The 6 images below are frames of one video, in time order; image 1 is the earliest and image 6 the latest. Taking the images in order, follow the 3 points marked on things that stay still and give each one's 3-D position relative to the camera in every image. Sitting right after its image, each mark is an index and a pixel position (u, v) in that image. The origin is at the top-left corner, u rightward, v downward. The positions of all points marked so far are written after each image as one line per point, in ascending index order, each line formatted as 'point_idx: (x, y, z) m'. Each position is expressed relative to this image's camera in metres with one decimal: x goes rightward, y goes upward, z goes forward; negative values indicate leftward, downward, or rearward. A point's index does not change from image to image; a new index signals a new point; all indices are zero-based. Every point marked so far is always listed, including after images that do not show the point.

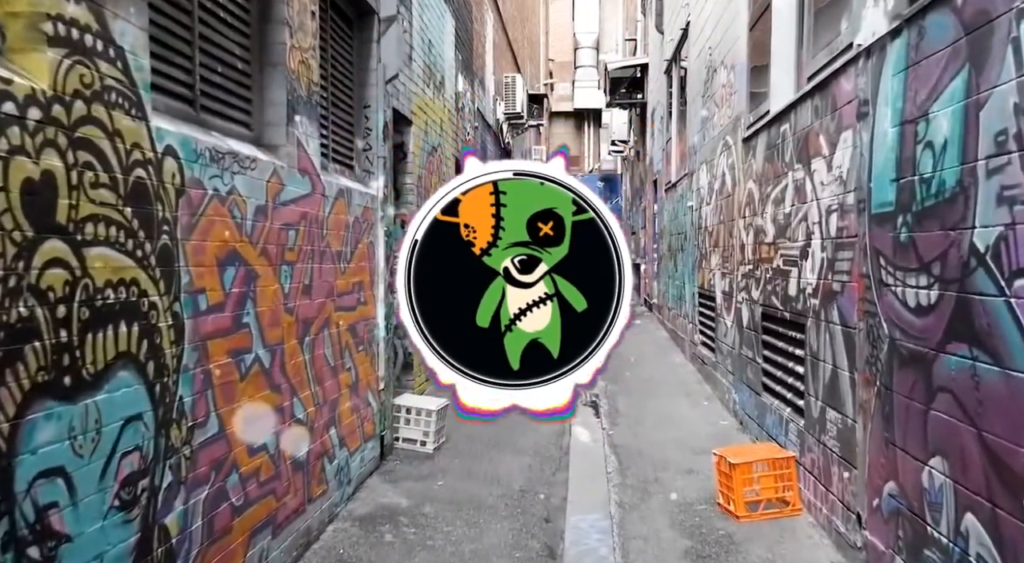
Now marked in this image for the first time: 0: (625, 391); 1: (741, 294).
0: (+1.2, -1.2, +8.6) m
1: (+2.0, -0.1, +6.8) m
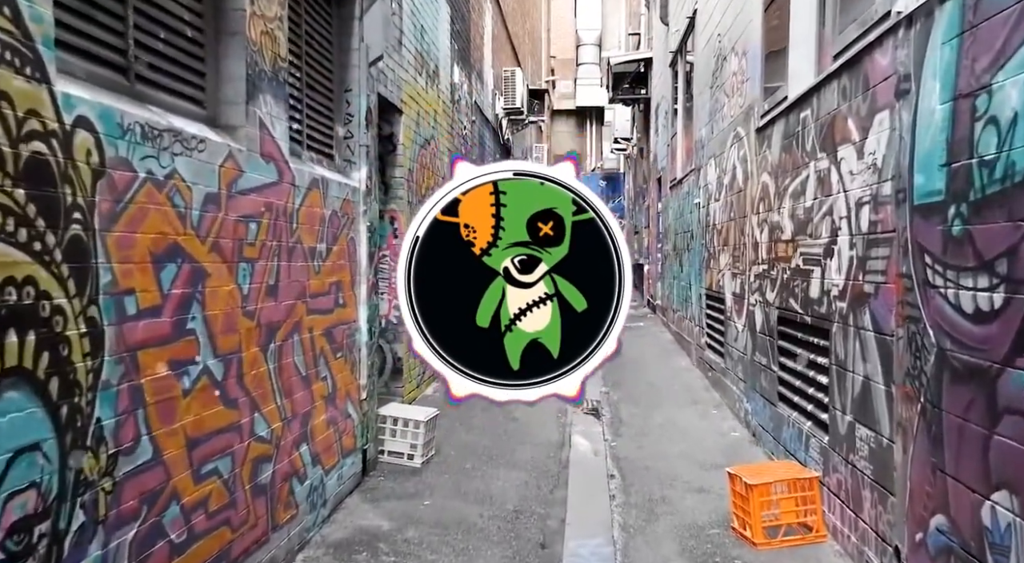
0: (+1.2, -1.2, +8.1) m
1: (+2.0, -0.1, +6.3) m
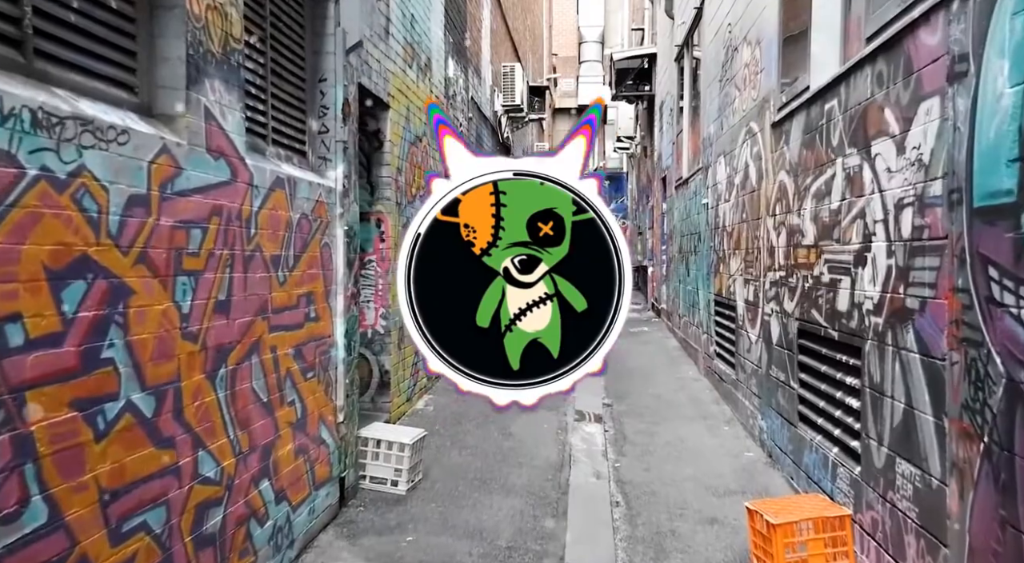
0: (+1.2, -1.3, +7.6) m
1: (+1.9, -0.2, +5.8) m
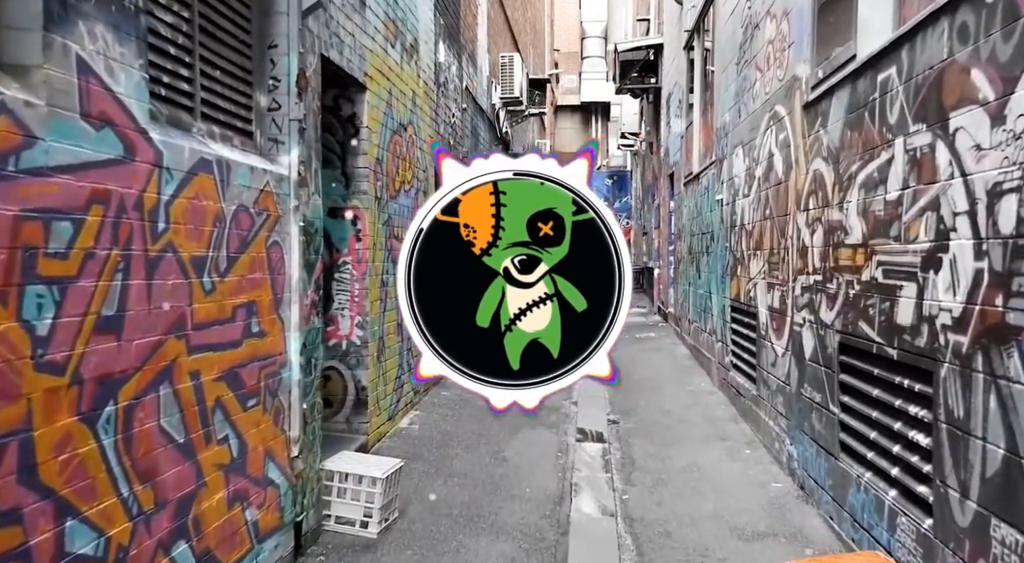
0: (+1.1, -1.3, +6.9) m
1: (+1.9, -0.2, +5.1) m
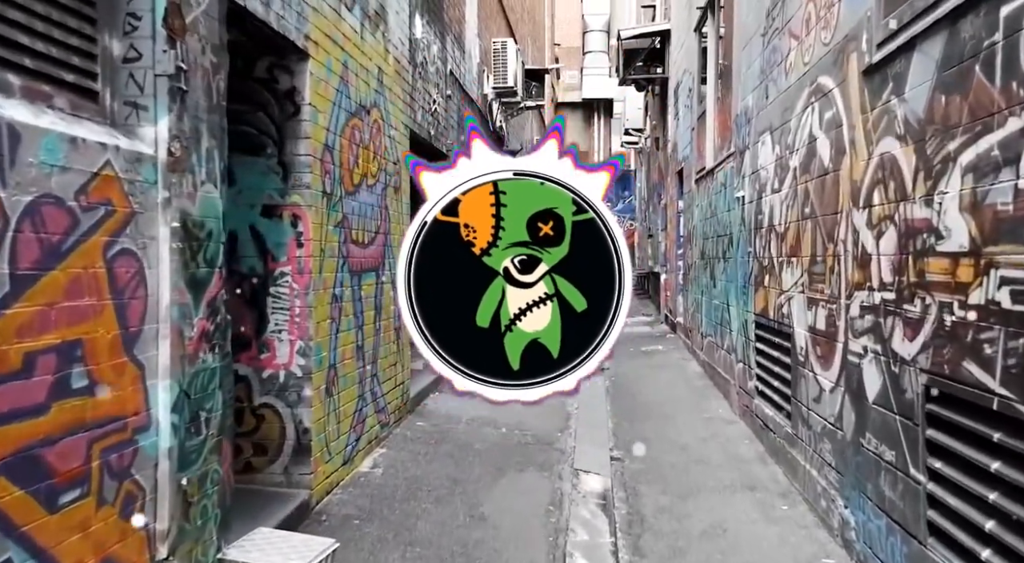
0: (+1.0, -1.4, +5.7) m
1: (+1.8, -0.3, +3.9) m
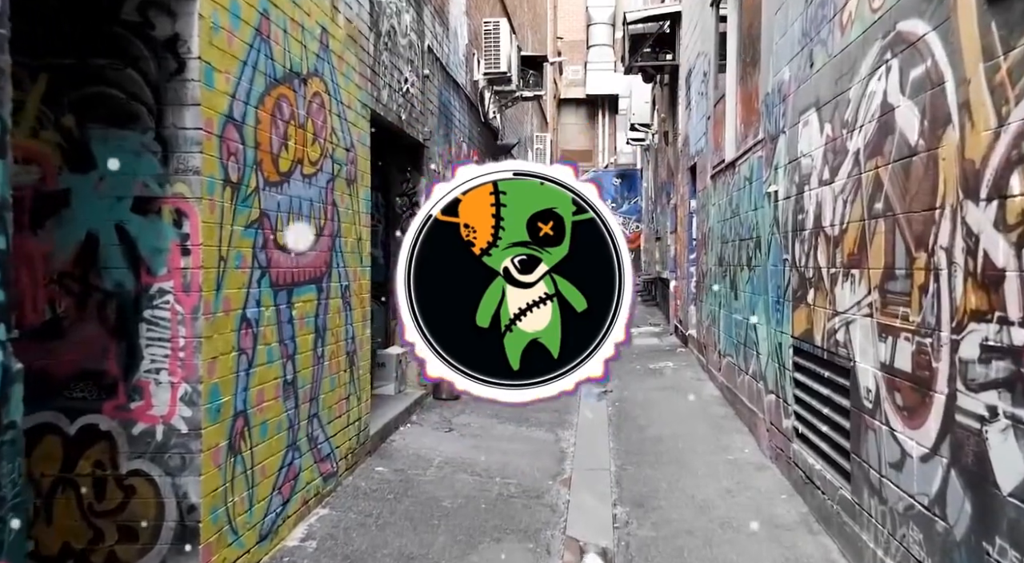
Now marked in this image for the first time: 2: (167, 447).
0: (+0.9, -1.5, +4.4) m
1: (+1.6, -0.4, +2.6) m
2: (-1.5, -0.7, +3.3) m
